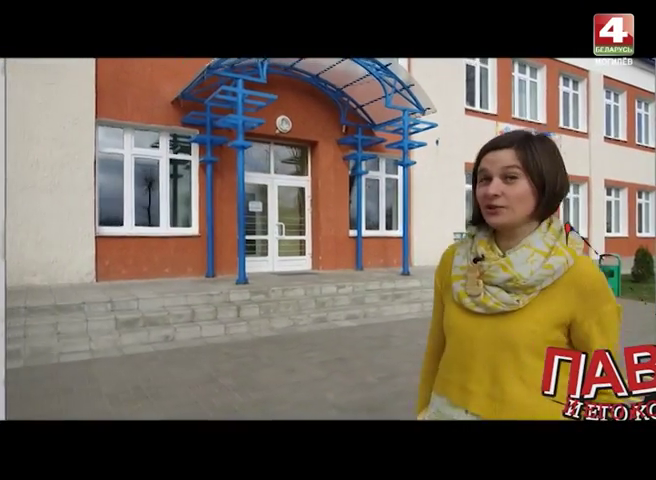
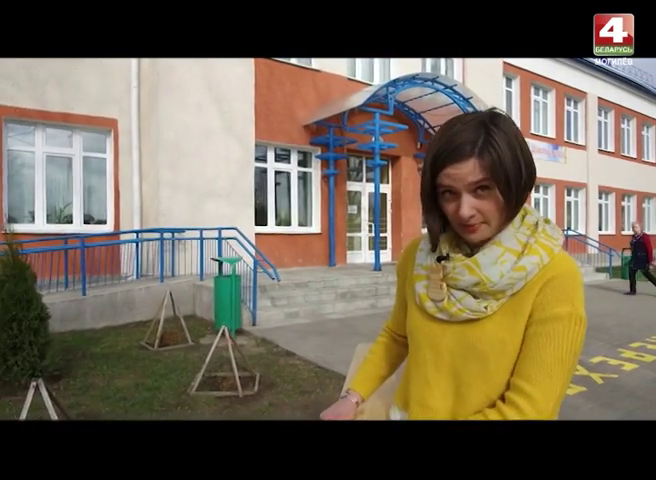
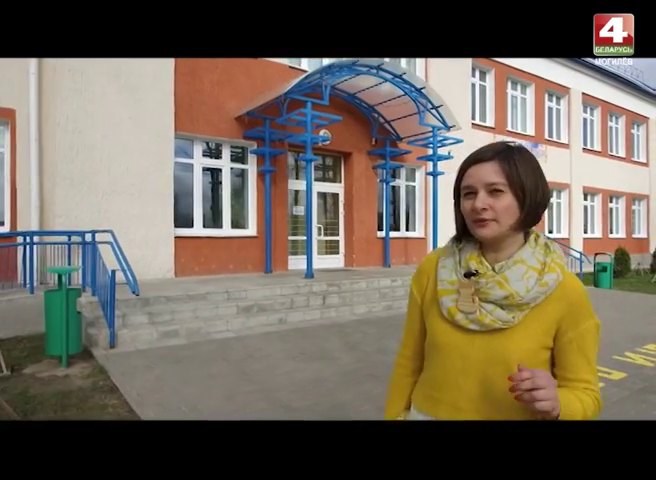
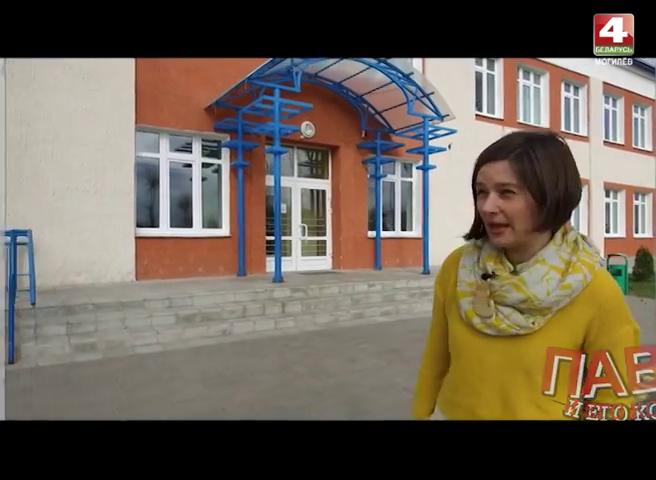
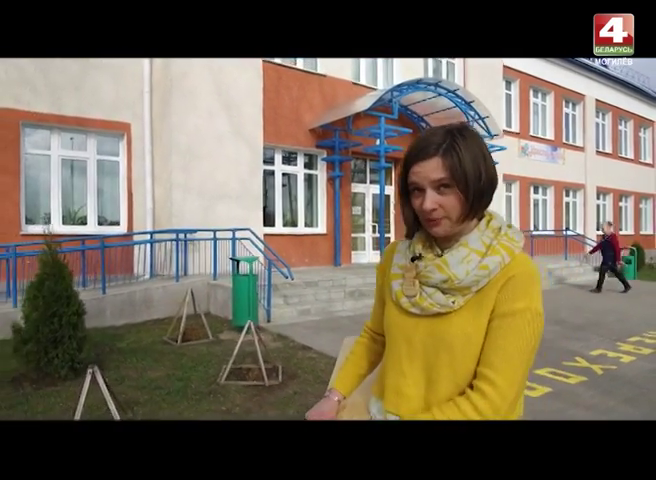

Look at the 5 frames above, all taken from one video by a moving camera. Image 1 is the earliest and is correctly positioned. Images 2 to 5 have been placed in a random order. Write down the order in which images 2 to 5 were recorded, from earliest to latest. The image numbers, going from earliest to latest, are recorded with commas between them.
4, 3, 2, 5
